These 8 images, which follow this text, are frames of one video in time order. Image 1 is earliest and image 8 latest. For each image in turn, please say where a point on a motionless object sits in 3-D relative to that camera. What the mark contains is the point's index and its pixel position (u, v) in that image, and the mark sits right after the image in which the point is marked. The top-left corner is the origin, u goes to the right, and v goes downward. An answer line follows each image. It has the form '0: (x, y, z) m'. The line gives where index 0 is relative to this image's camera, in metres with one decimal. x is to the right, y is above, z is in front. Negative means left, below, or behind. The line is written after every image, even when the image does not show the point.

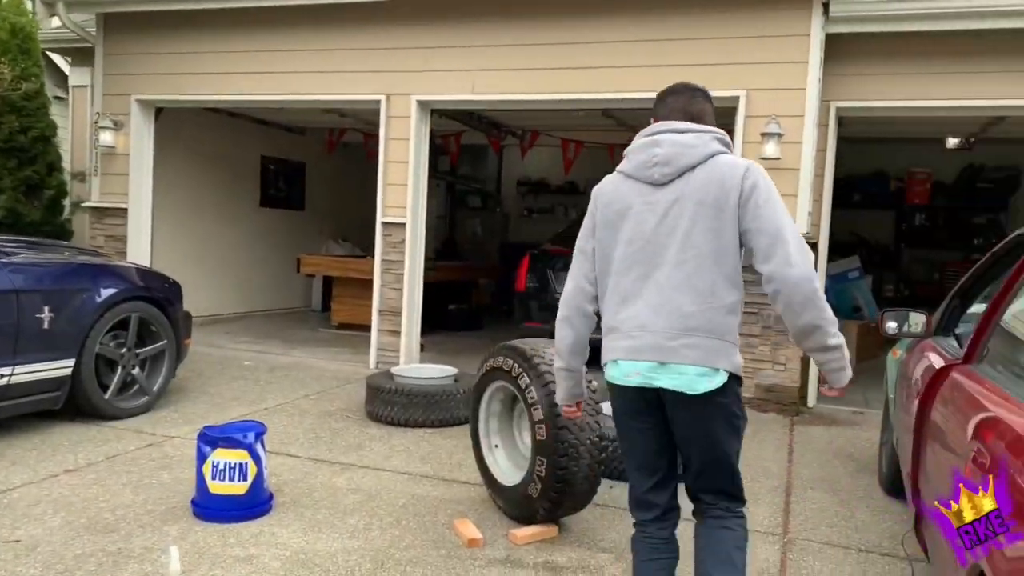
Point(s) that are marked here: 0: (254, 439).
0: (-1.1, -0.7, +3.5) m
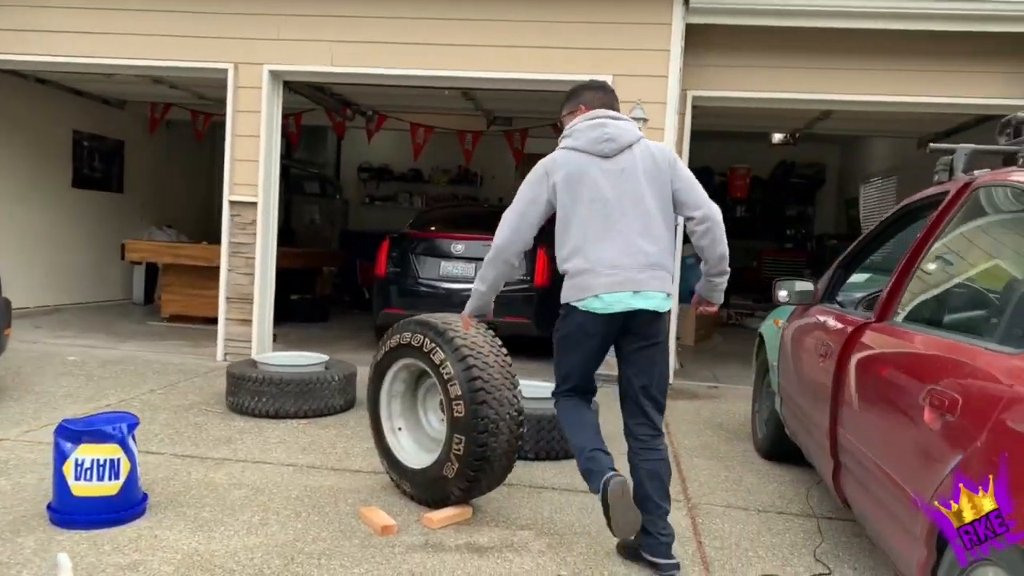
0: (-1.5, -0.5, +3.1) m
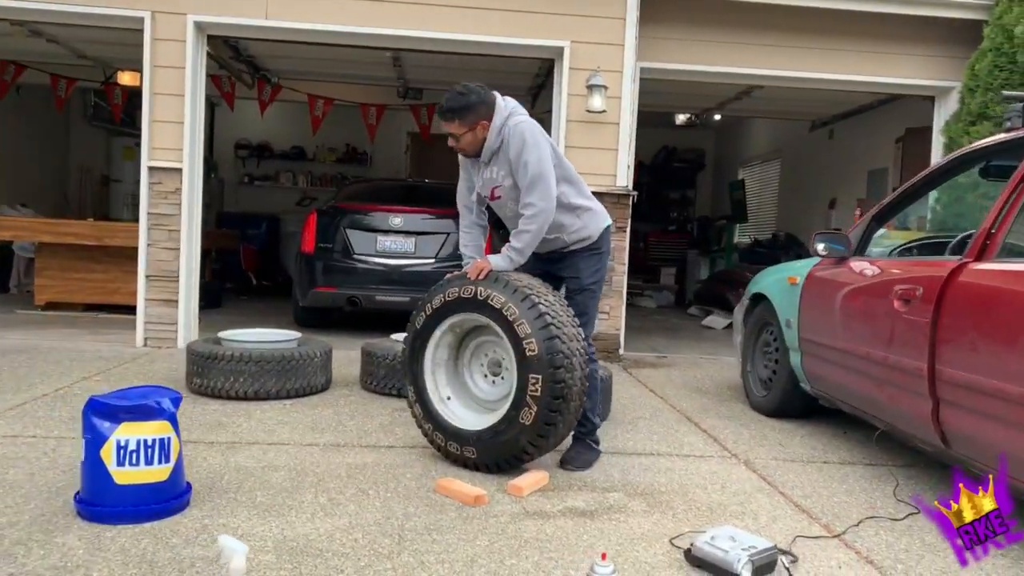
0: (-1.1, -0.4, +2.6) m
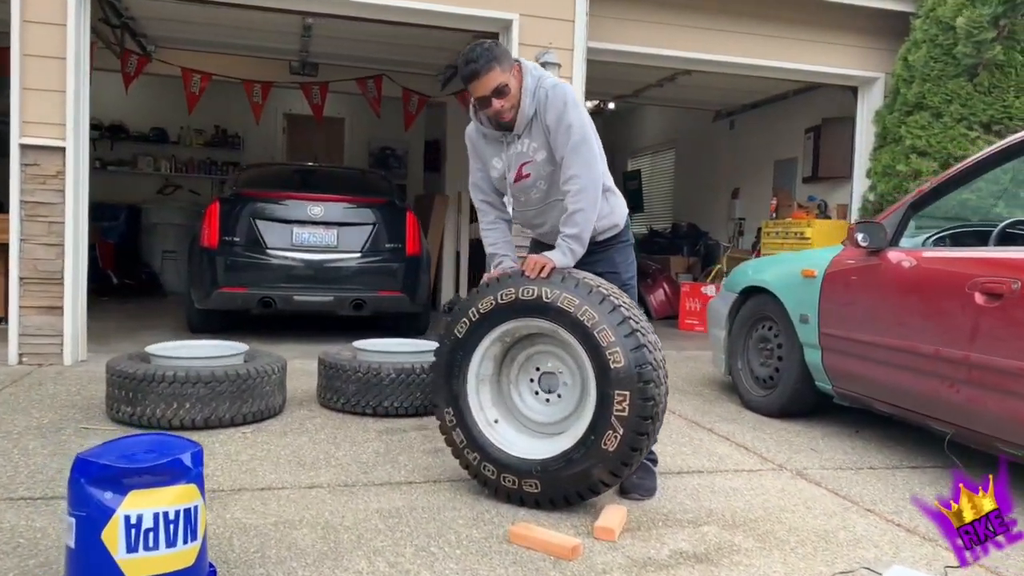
0: (-0.7, -0.4, +1.9) m
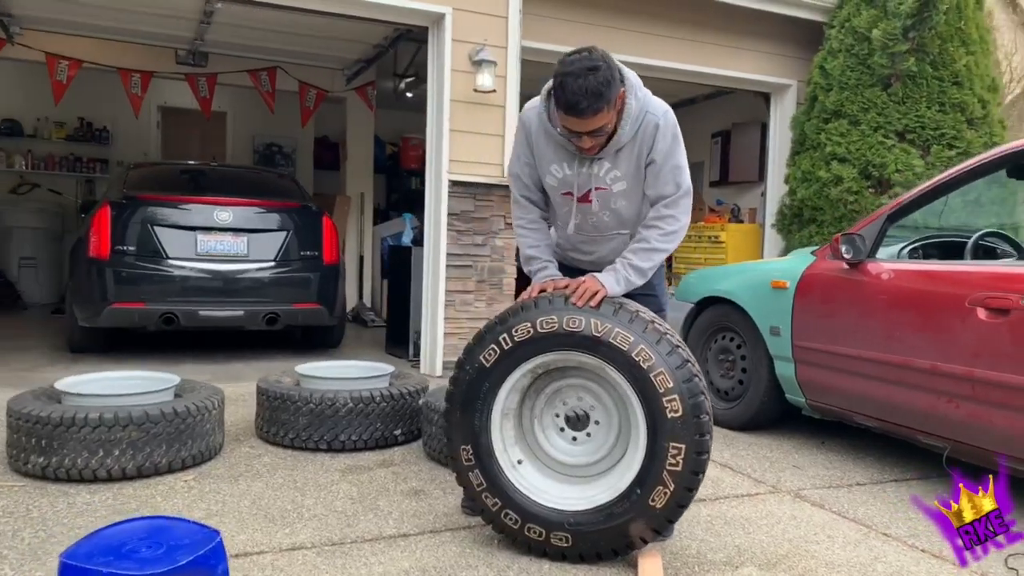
0: (-0.5, -0.5, +1.5) m
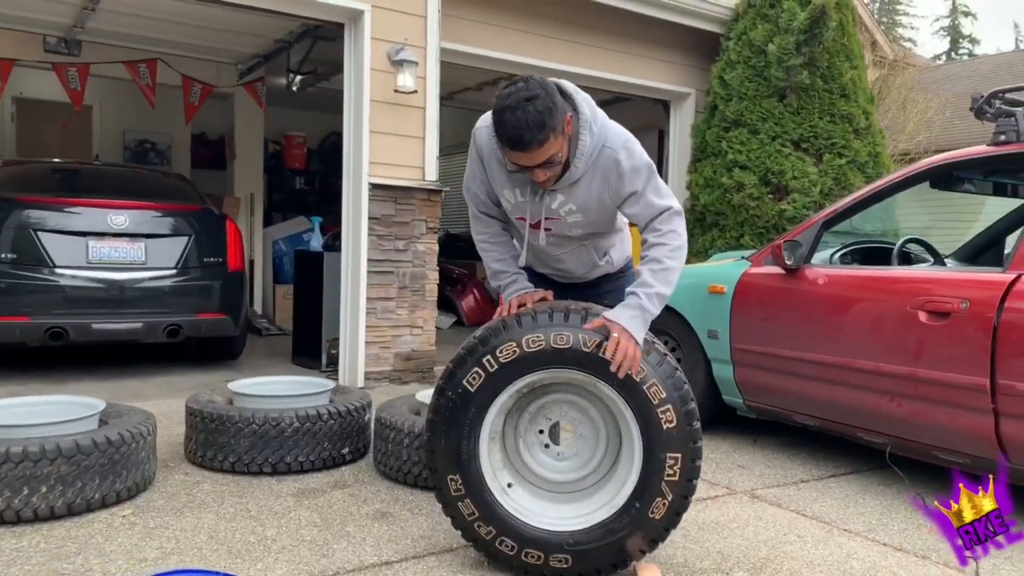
0: (-0.4, -0.5, +1.4) m
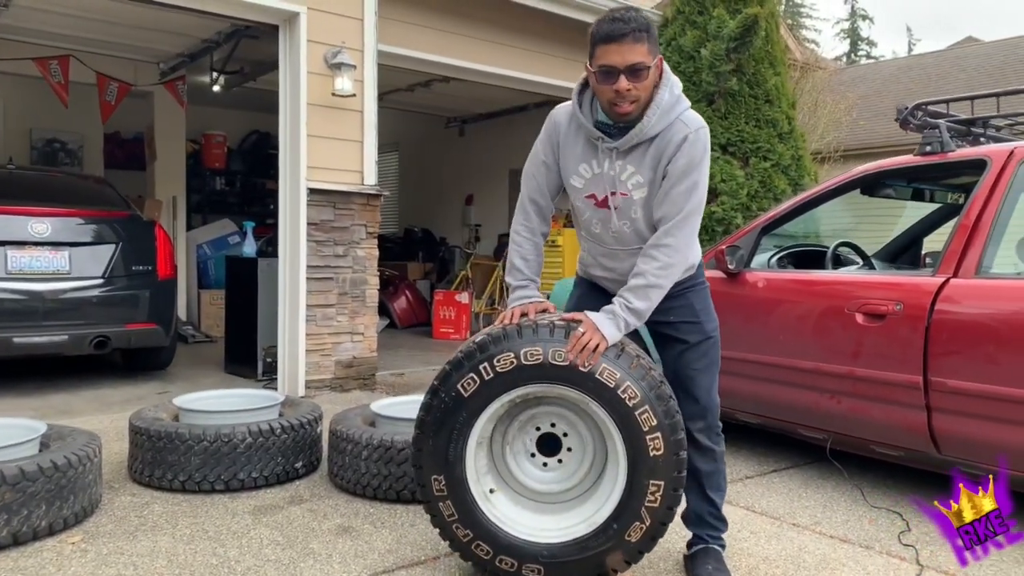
0: (-0.4, -0.6, +1.3) m
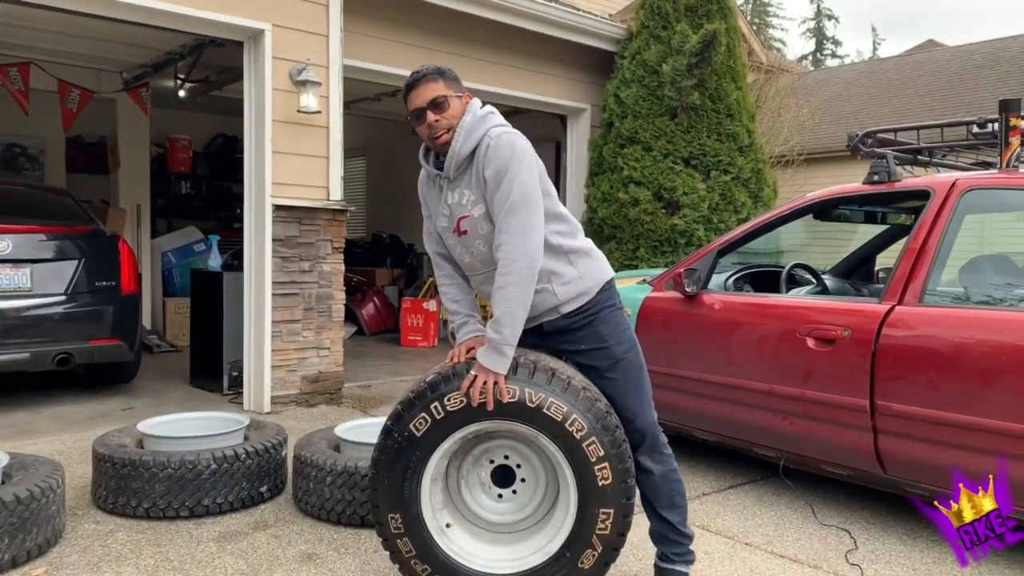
0: (-0.5, -0.7, +1.4) m
